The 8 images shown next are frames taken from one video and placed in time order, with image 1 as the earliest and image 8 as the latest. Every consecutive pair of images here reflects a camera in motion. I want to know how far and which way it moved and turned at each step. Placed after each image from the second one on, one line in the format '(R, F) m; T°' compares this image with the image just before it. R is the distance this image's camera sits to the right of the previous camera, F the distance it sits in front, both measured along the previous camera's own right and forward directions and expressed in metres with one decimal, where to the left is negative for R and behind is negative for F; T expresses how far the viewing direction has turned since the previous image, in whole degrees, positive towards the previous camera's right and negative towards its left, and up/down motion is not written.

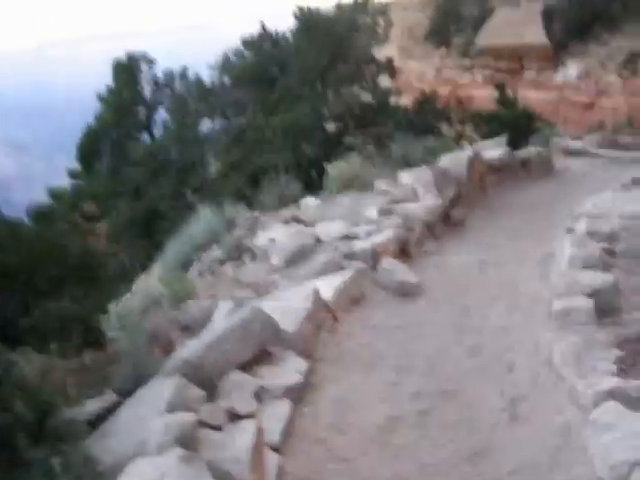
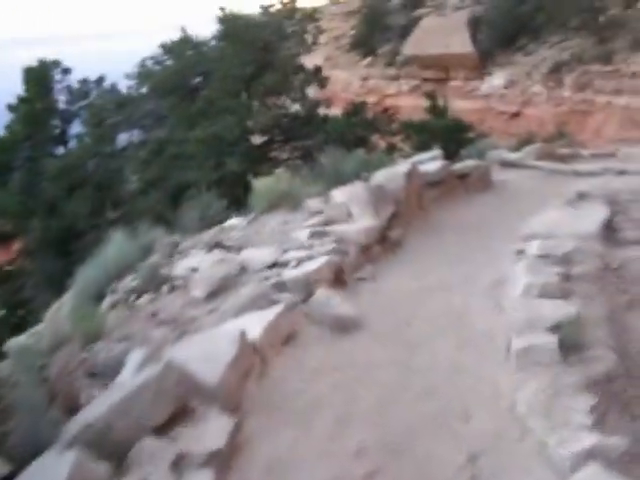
(0.0, +0.6) m; +4°
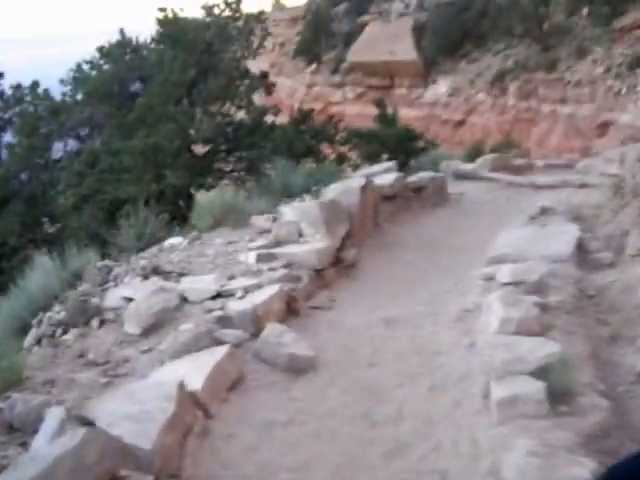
(0.0, +0.6) m; +3°
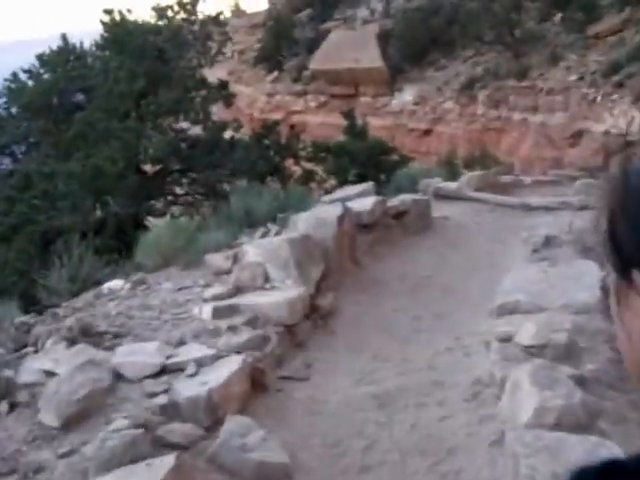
(0.0, +1.1) m; +2°
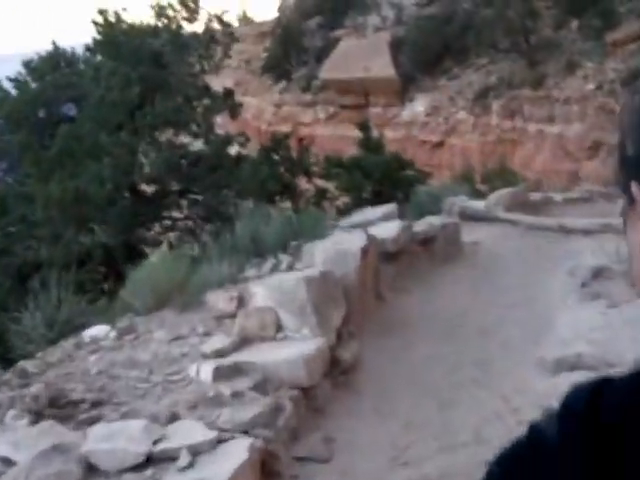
(-0.1, +0.9) m; 0°
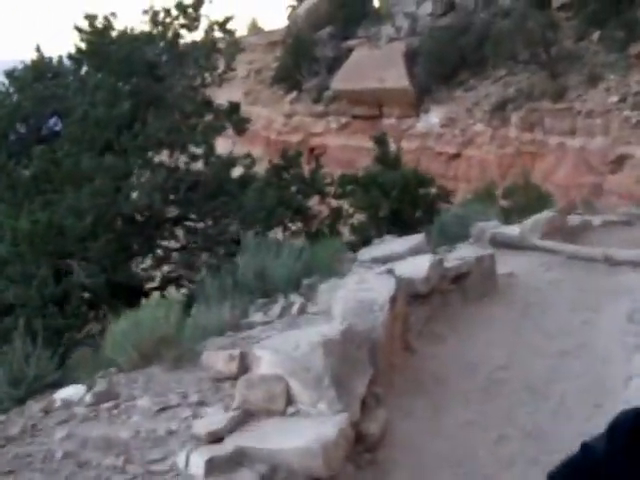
(0.0, +0.8) m; -1°
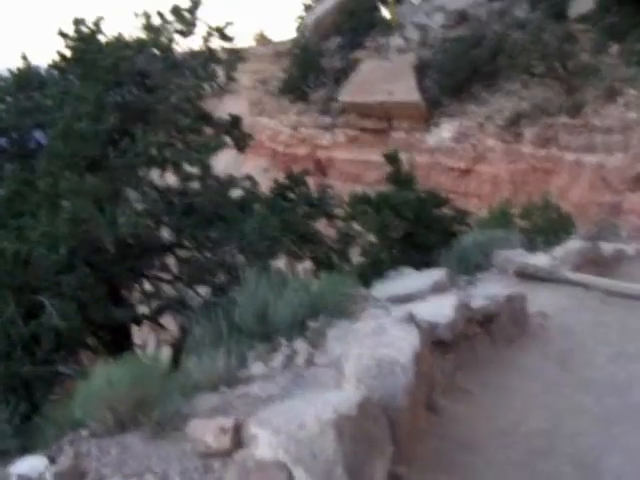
(0.0, +0.7) m; 0°
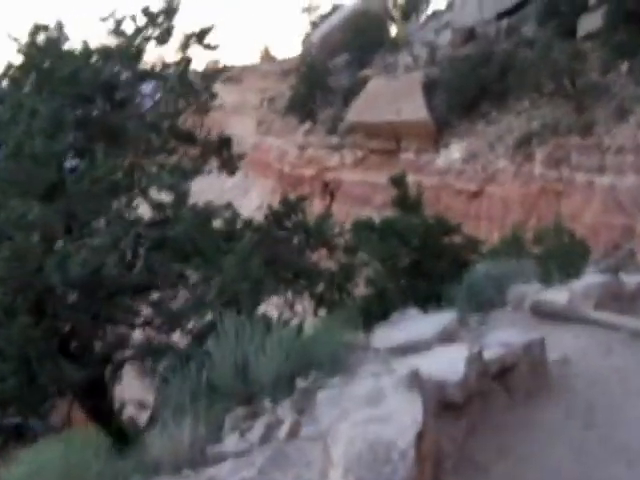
(+0.1, +0.7) m; -1°
